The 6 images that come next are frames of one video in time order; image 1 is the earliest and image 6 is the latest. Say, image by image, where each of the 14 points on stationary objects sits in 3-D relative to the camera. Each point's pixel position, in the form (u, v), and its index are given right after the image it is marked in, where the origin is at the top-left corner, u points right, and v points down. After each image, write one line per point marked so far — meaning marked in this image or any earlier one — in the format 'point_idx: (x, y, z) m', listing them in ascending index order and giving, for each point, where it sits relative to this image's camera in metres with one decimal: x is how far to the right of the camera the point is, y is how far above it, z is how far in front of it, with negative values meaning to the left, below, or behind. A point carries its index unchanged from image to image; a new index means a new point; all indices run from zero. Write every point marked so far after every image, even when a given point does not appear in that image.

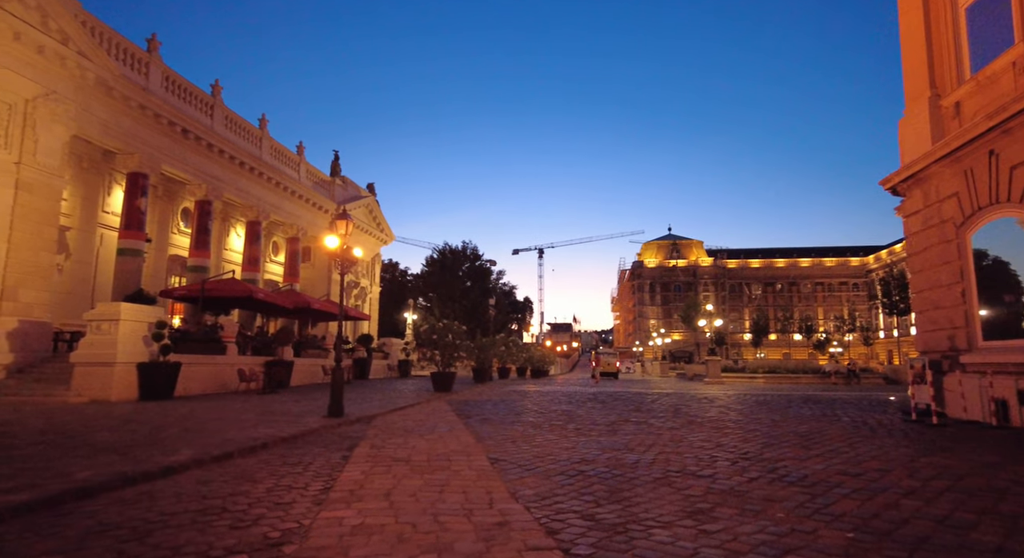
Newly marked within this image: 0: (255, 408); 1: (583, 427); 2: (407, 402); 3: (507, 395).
0: (-5.9, -3.0, +13.0) m
1: (+1.3, -2.8, +10.6) m
2: (-3.0, -3.5, +15.8) m
3: (-0.2, -4.1, +19.9) m
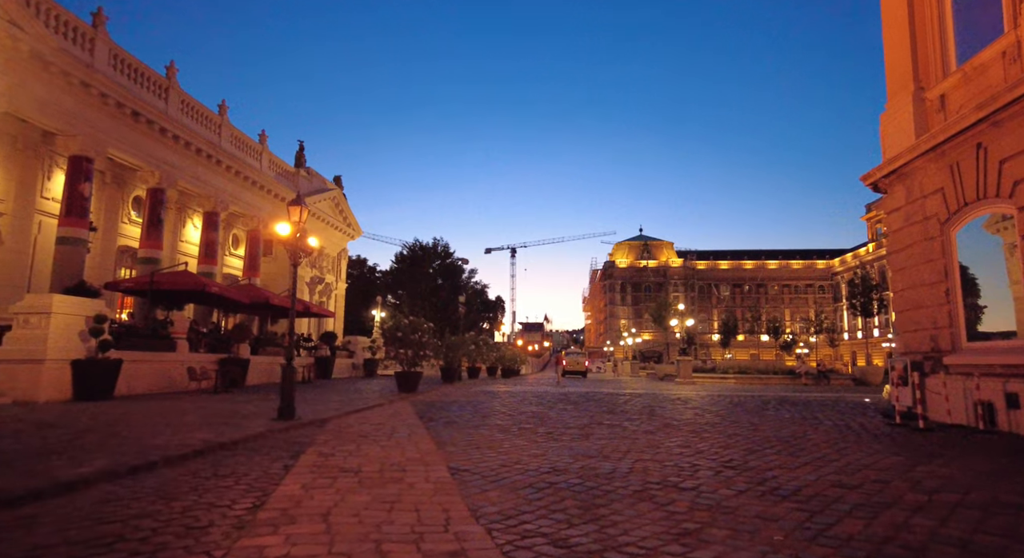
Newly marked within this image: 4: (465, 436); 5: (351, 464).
0: (-6.6, -2.8, +11.9) m
1: (+0.7, -2.7, +9.9) m
2: (-3.8, -3.3, +14.9) m
3: (-1.2, -4.0, +19.1) m
4: (-0.8, -2.6, +9.3) m
5: (-2.0, -2.3, +6.9) m
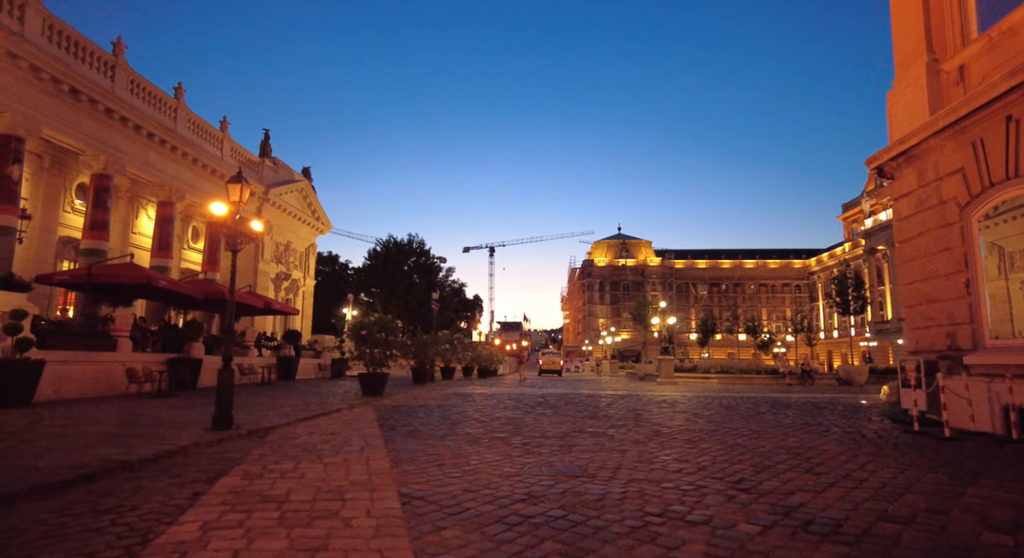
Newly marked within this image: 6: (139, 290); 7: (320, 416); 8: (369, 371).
0: (-7.2, -2.5, +10.4) m
1: (+0.3, -2.5, +8.7) m
2: (-4.5, -3.1, +13.4) m
3: (-2.1, -3.8, +17.8) m
4: (-1.2, -2.4, +8.0) m
5: (-2.3, -2.1, +5.6) m
6: (-12.9, -0.4, +19.4) m
7: (-4.1, -2.9, +12.0) m
8: (-4.7, -3.0, +18.2) m
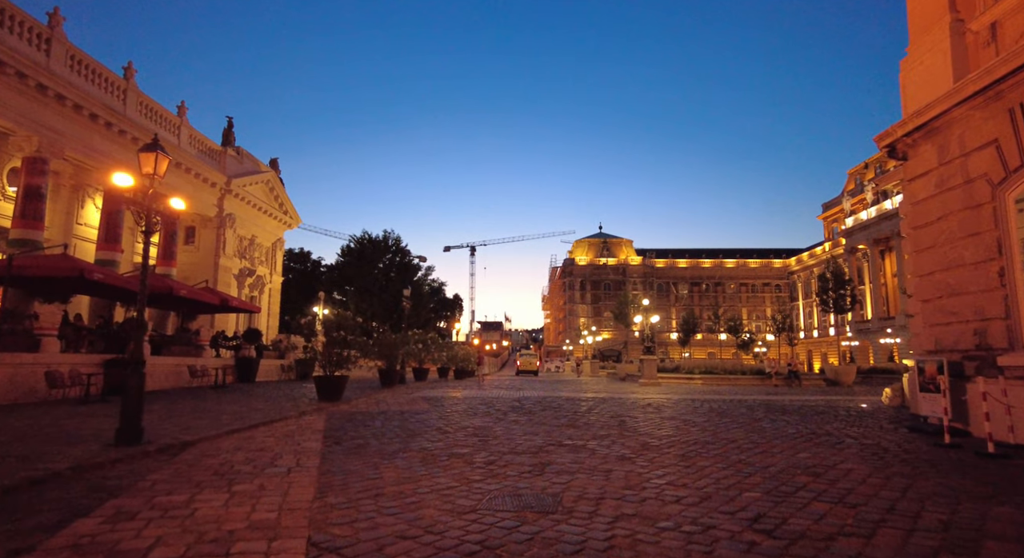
0: (-7.7, -2.4, +8.7) m
1: (-0.2, -2.3, +7.3) m
2: (-5.1, -2.9, +11.9) m
3: (-2.8, -3.6, +16.3) m
4: (-1.7, -2.2, +6.6) m
5: (-2.7, -1.9, +4.1) m
6: (-13.7, -0.2, +17.6) m
7: (-4.7, -2.7, +10.5) m
8: (-5.4, -2.8, +16.6) m
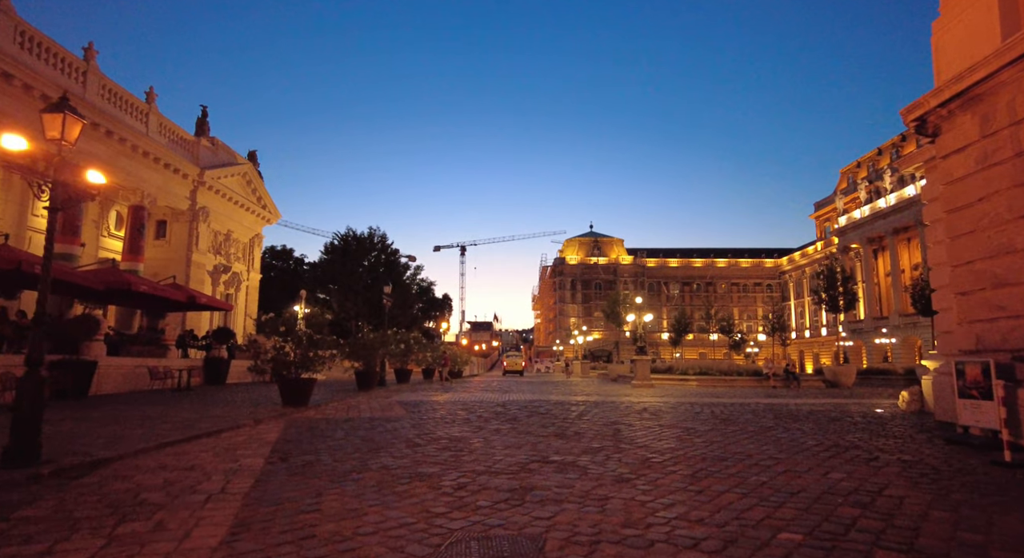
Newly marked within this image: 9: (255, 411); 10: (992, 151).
0: (-8.0, -2.2, +7.3) m
1: (-0.5, -2.2, +6.0) m
2: (-5.4, -2.7, +10.5) m
3: (-3.3, -3.4, +15.0) m
4: (-1.9, -2.1, +5.3) m
5: (-2.9, -1.7, +2.8) m
6: (-14.2, 0.0, +16.1) m
7: (-5.0, -2.6, +9.1) m
8: (-5.9, -2.6, +15.3) m
9: (-5.8, -3.0, +12.6) m
10: (+6.5, +1.7, +7.6) m
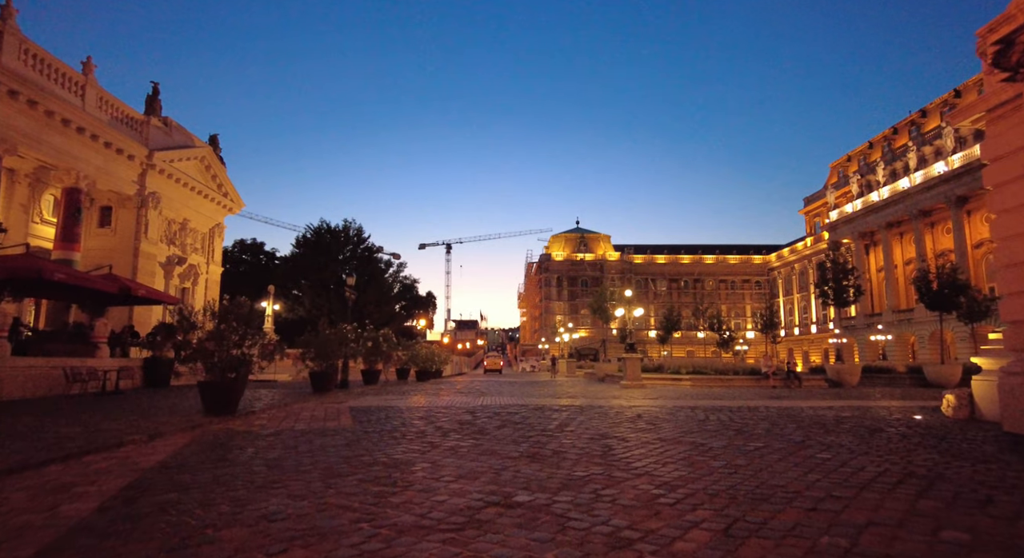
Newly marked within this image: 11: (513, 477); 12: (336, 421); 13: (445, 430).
0: (-8.5, -1.8, +4.9) m
1: (-0.9, -1.8, +3.8) m
2: (-6.0, -2.4, +8.1) m
3: (-3.9, -3.1, +12.7) m
4: (-2.3, -1.7, +3.0) m
5: (-3.3, -1.4, +0.5) m
6: (-14.8, +0.4, +13.5) m
7: (-5.5, -2.2, +6.8) m
8: (-6.5, -2.3, +12.9) m
9: (-6.4, -2.6, +10.2) m
10: (+6.0, +2.1, +5.5) m
11: (0.0, -2.1, +6.0) m
12: (-3.6, -2.9, +11.6) m
13: (-1.1, -2.6, +9.8) m
